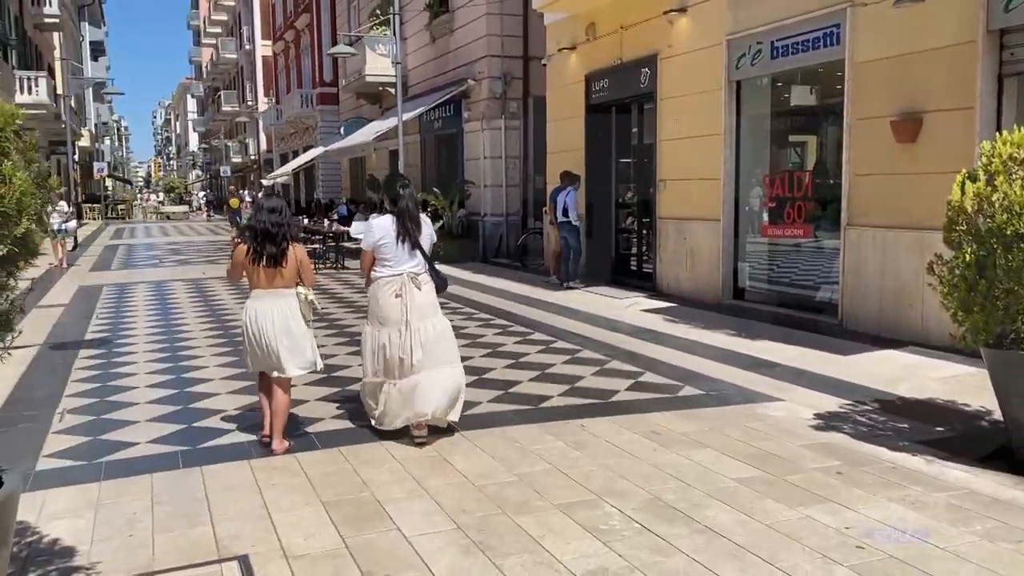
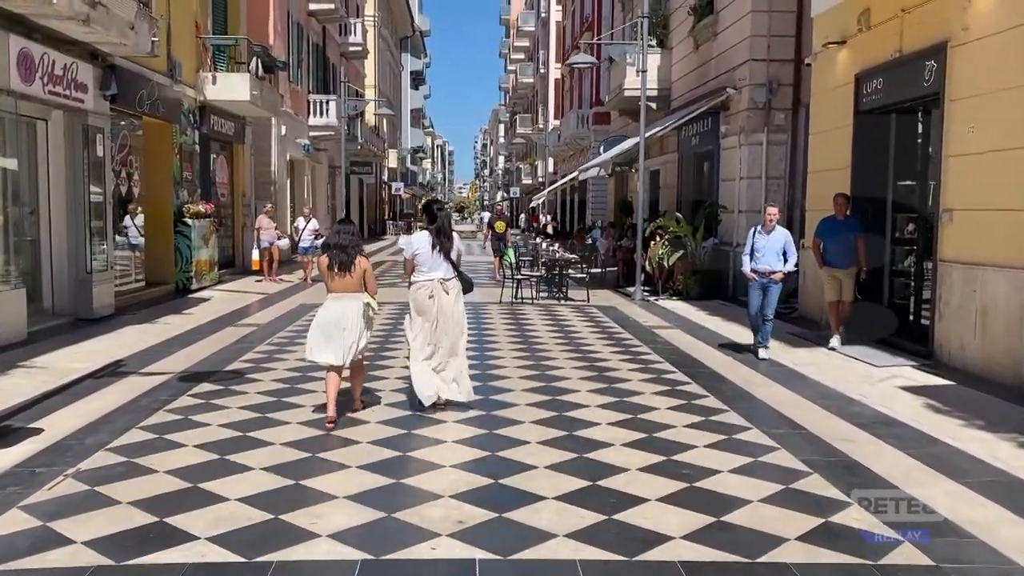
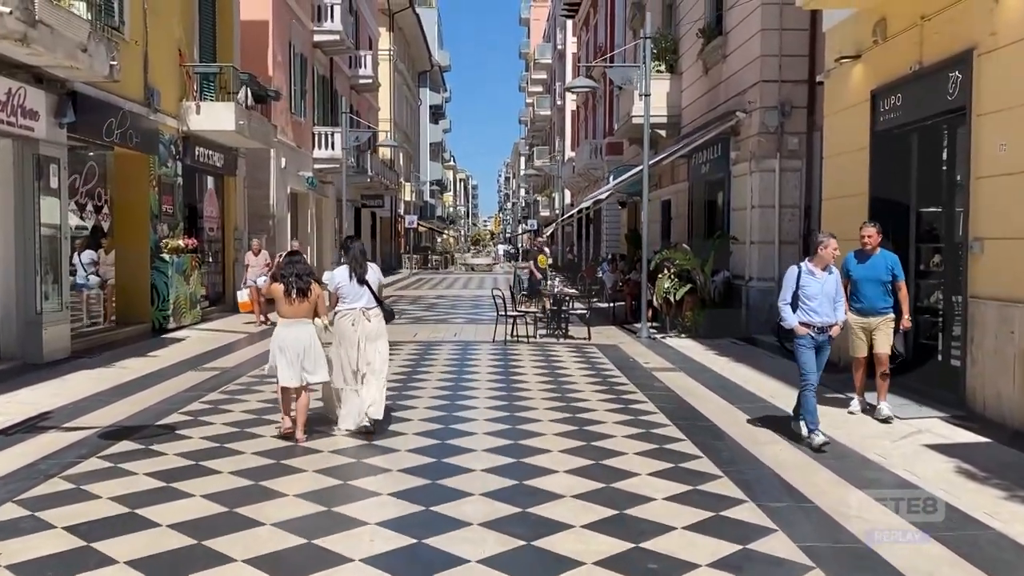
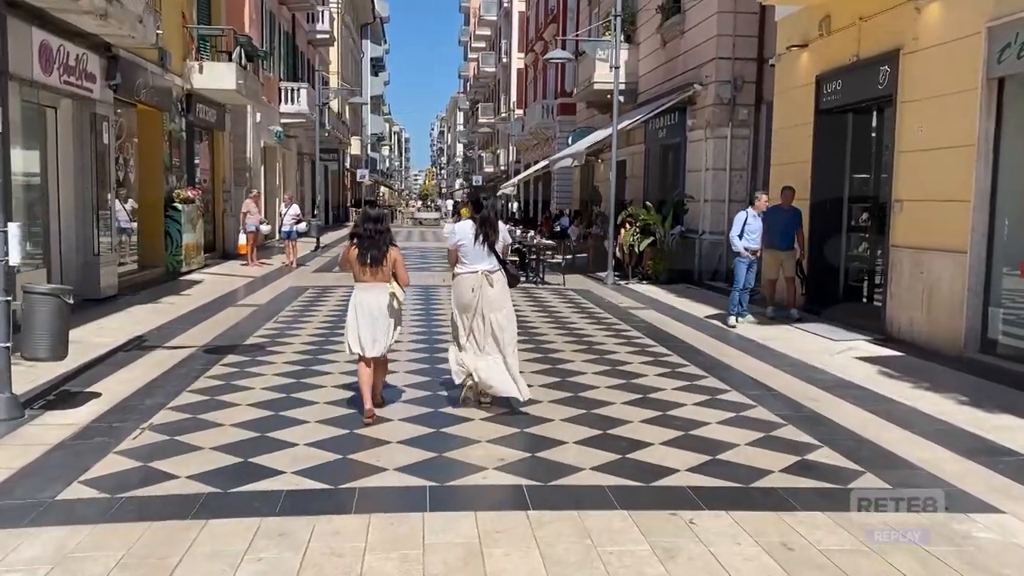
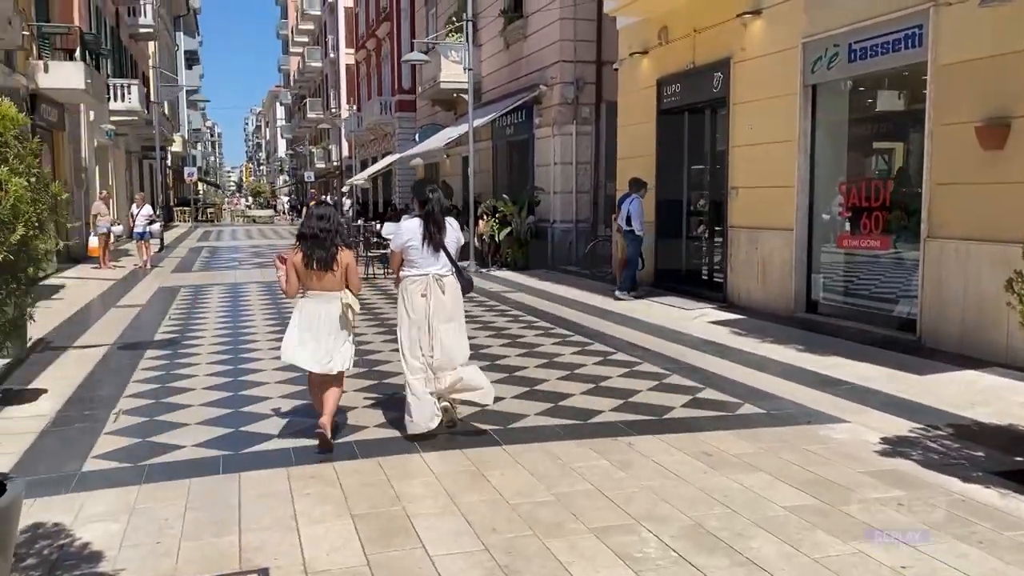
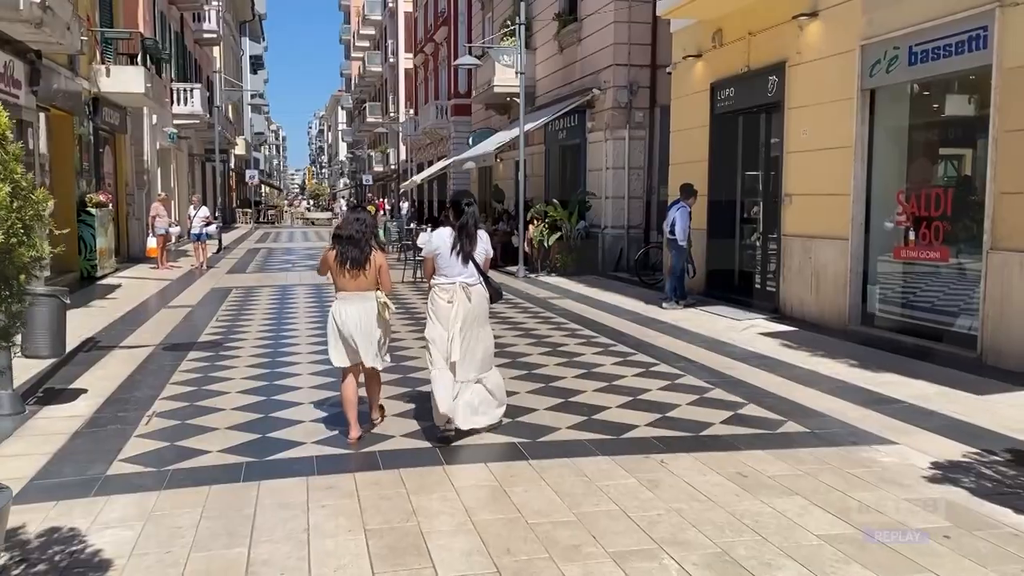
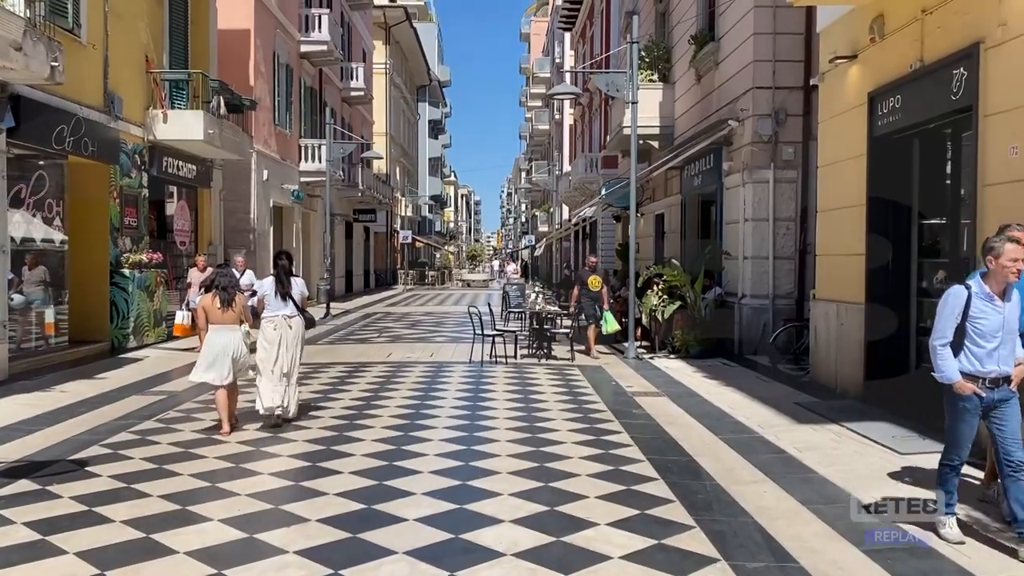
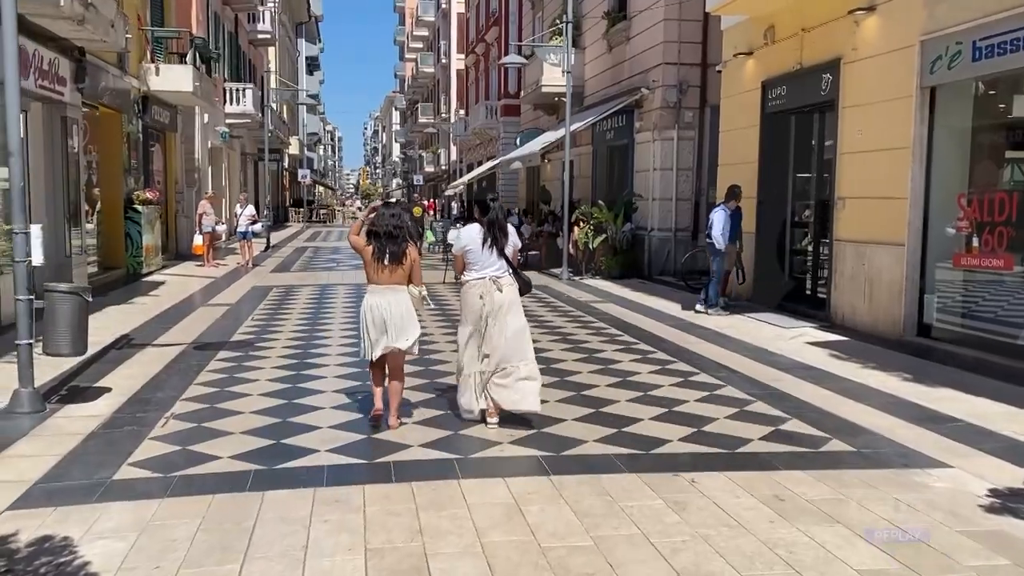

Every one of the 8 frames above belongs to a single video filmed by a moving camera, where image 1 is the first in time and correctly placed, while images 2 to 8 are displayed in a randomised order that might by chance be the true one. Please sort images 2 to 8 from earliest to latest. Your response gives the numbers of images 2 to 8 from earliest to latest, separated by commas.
5, 6, 8, 4, 2, 3, 7
